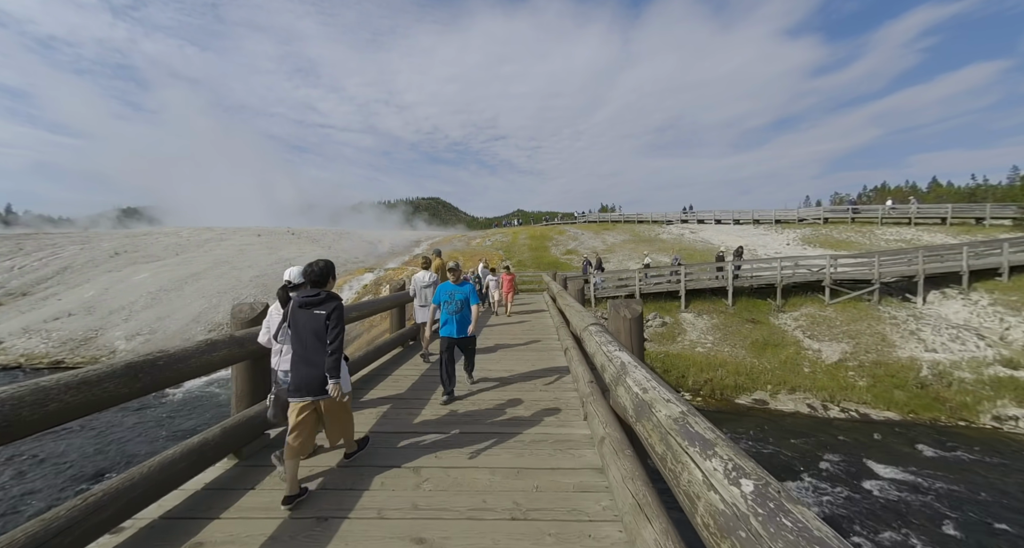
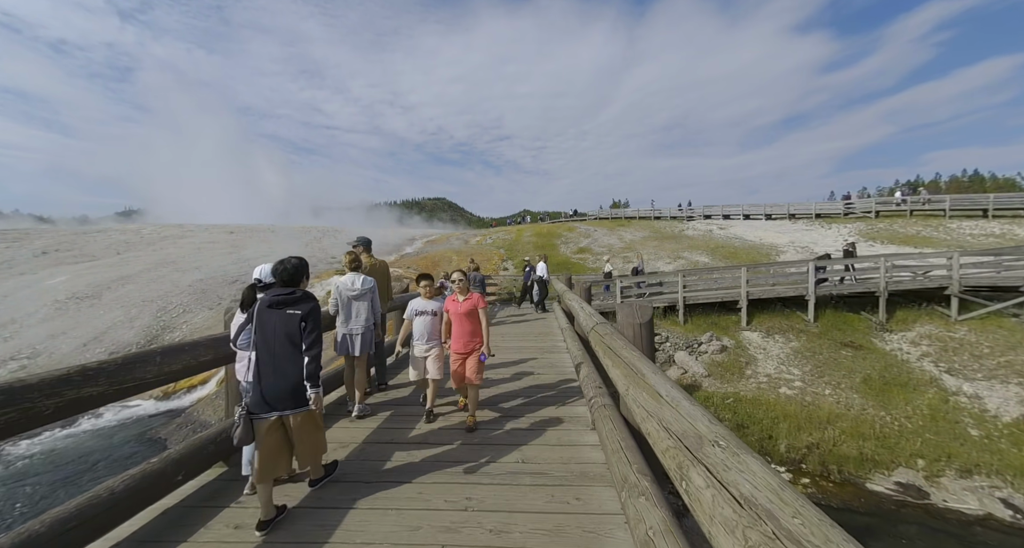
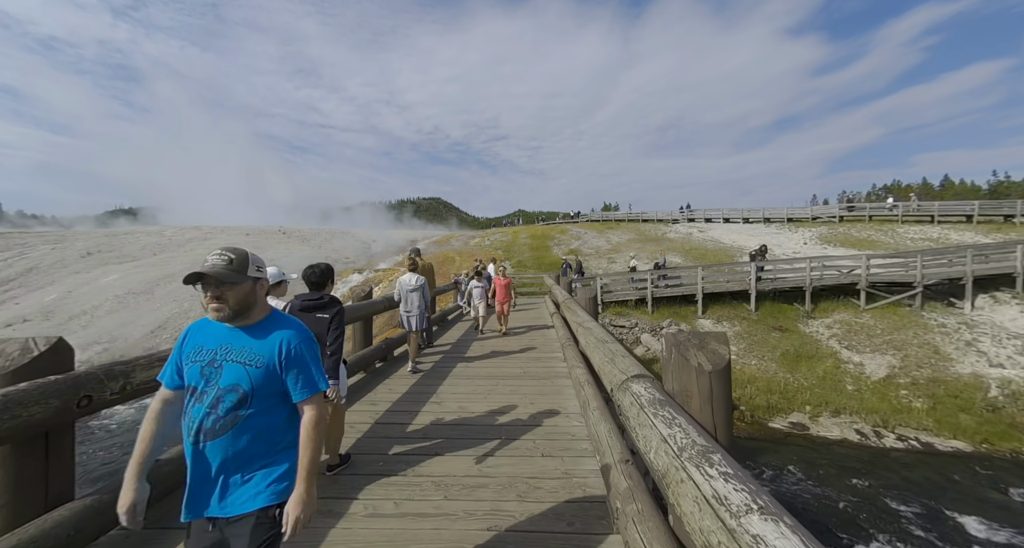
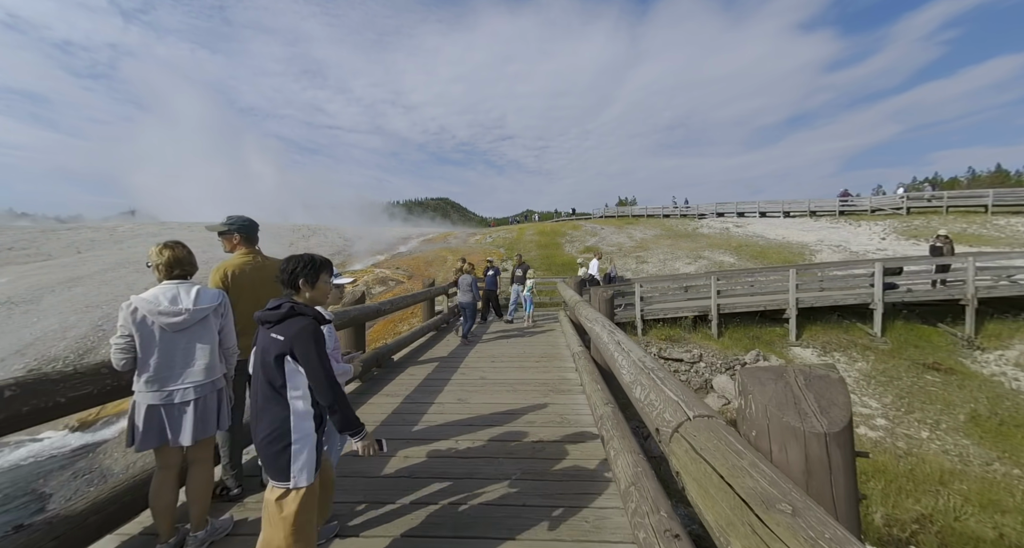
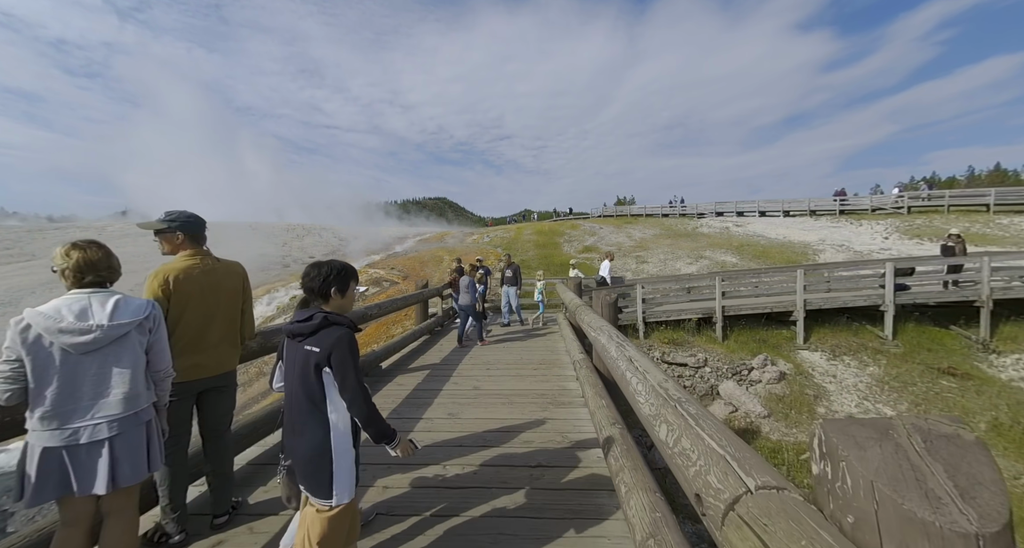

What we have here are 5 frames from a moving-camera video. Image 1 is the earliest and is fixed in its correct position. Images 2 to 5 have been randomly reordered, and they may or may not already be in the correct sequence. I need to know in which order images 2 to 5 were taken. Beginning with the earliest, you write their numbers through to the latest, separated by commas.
3, 2, 4, 5
